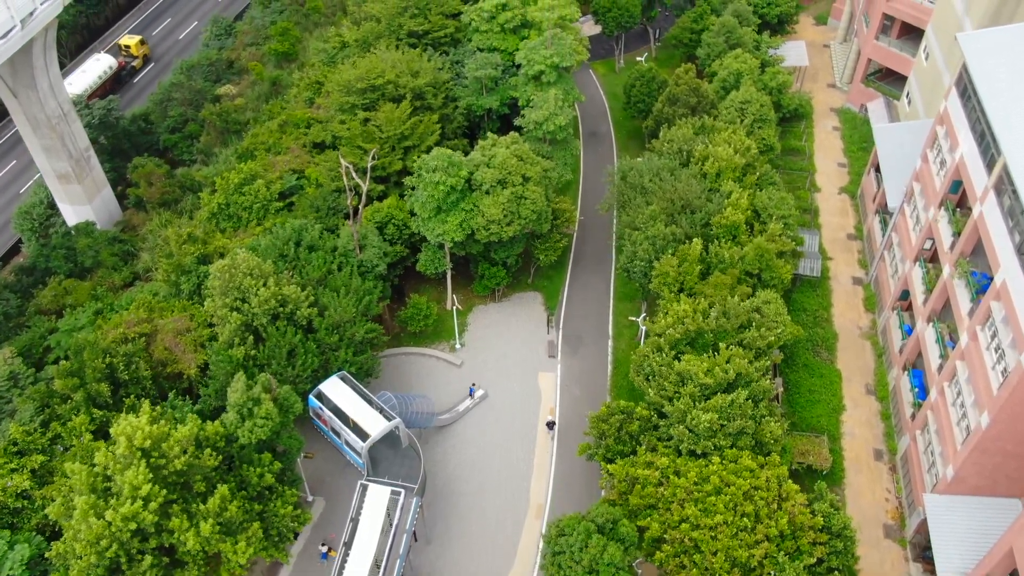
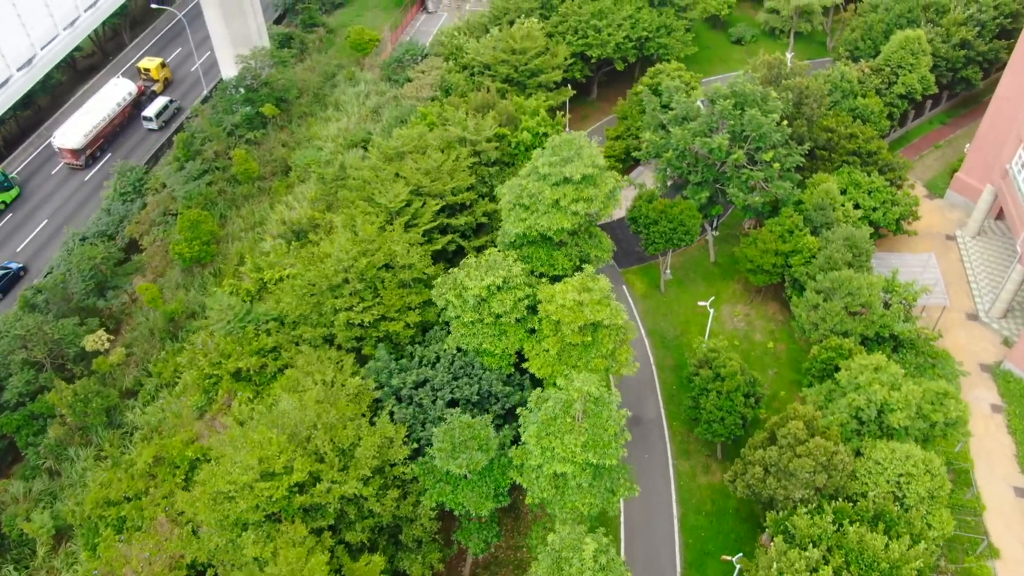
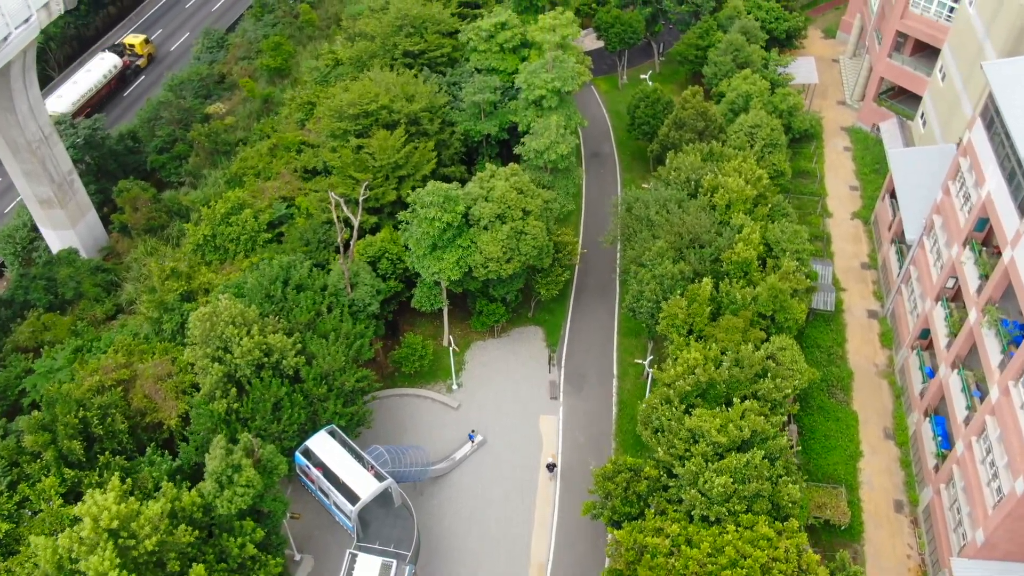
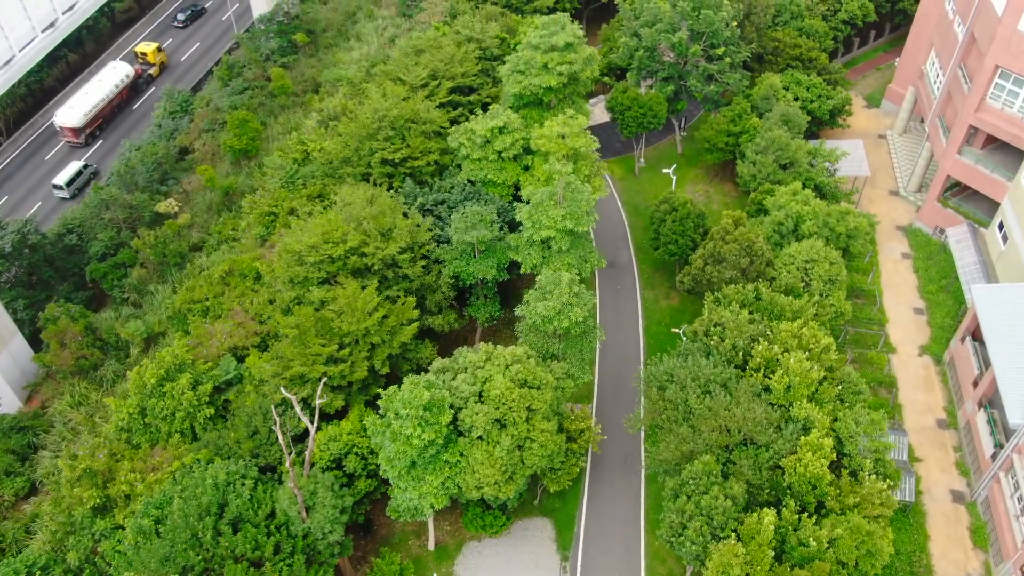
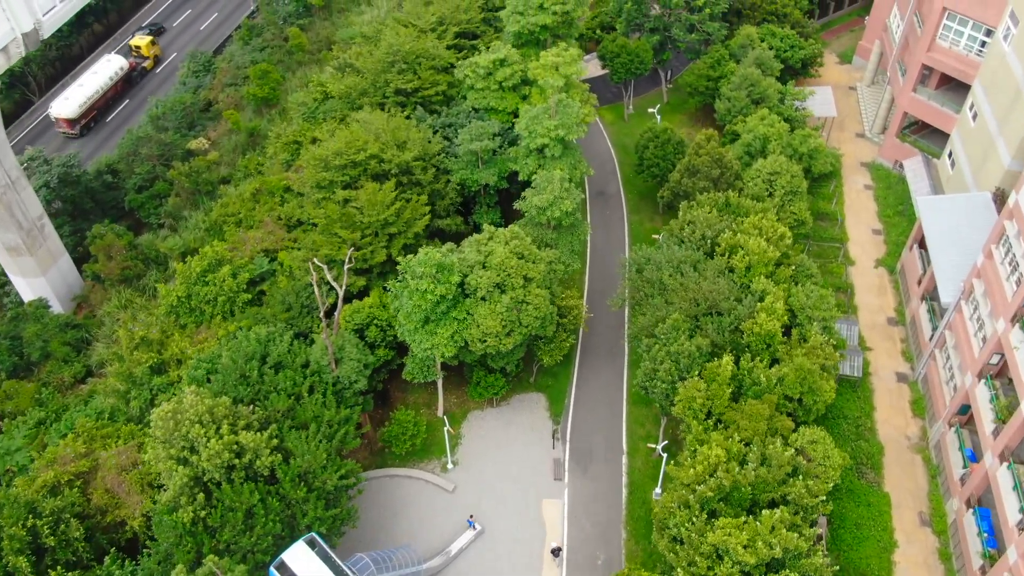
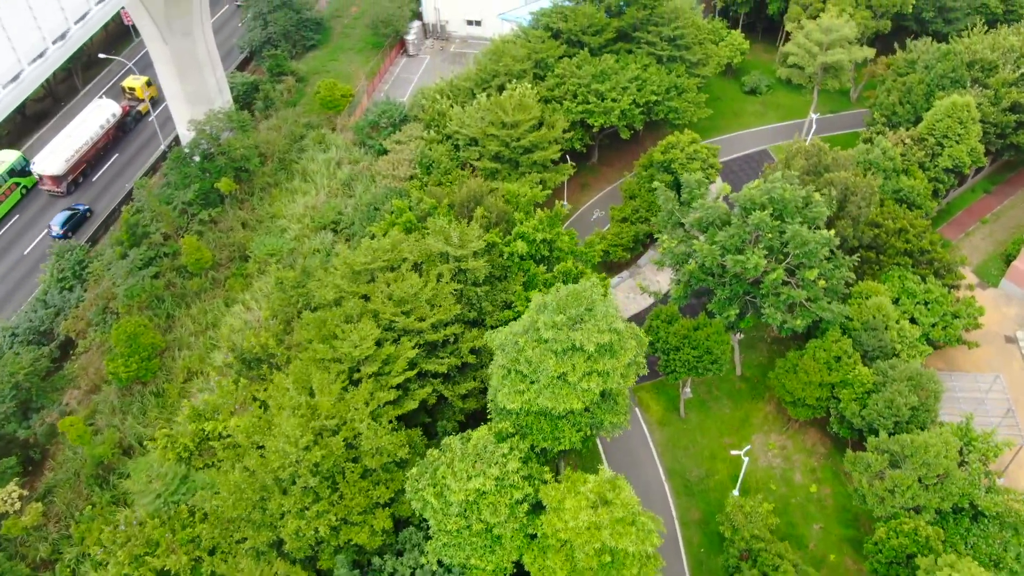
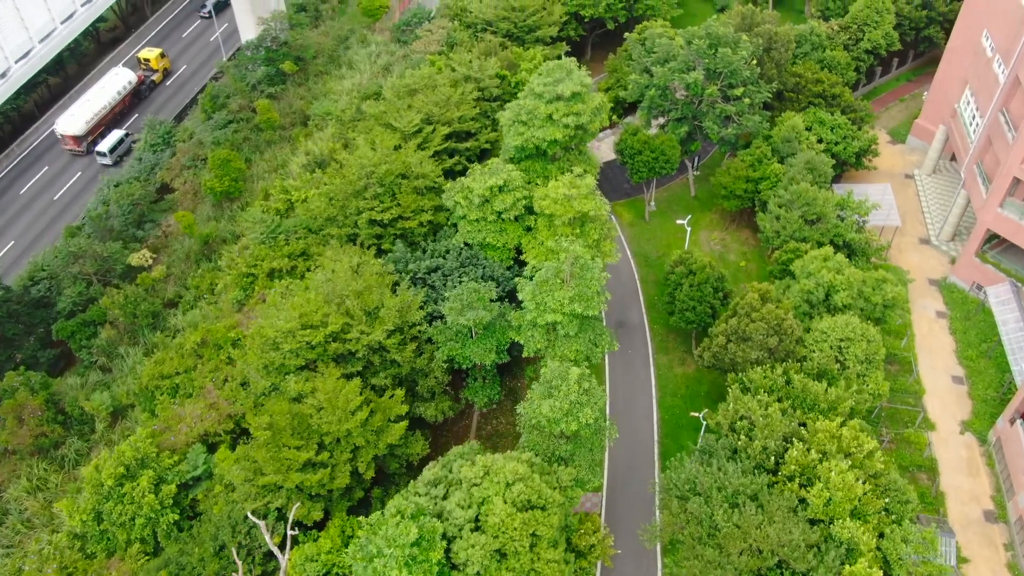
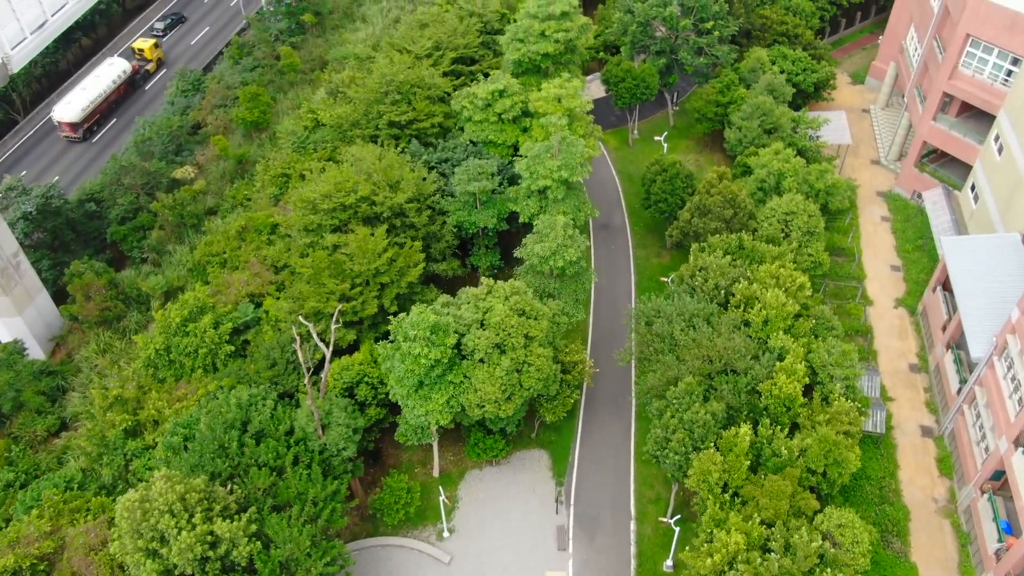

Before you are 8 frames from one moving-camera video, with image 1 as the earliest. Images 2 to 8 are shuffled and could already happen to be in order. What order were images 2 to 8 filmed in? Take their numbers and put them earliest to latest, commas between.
3, 5, 8, 4, 7, 2, 6
